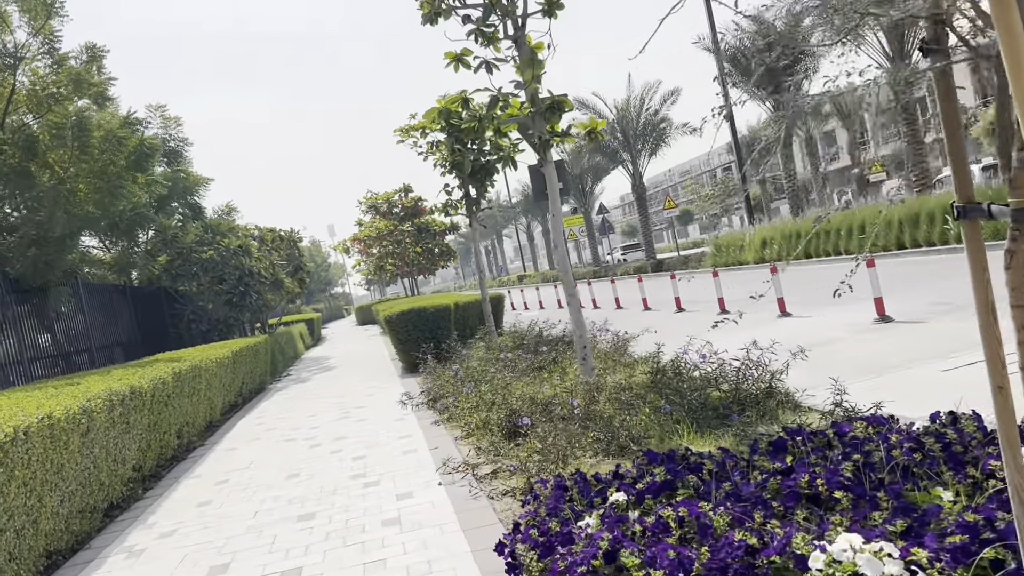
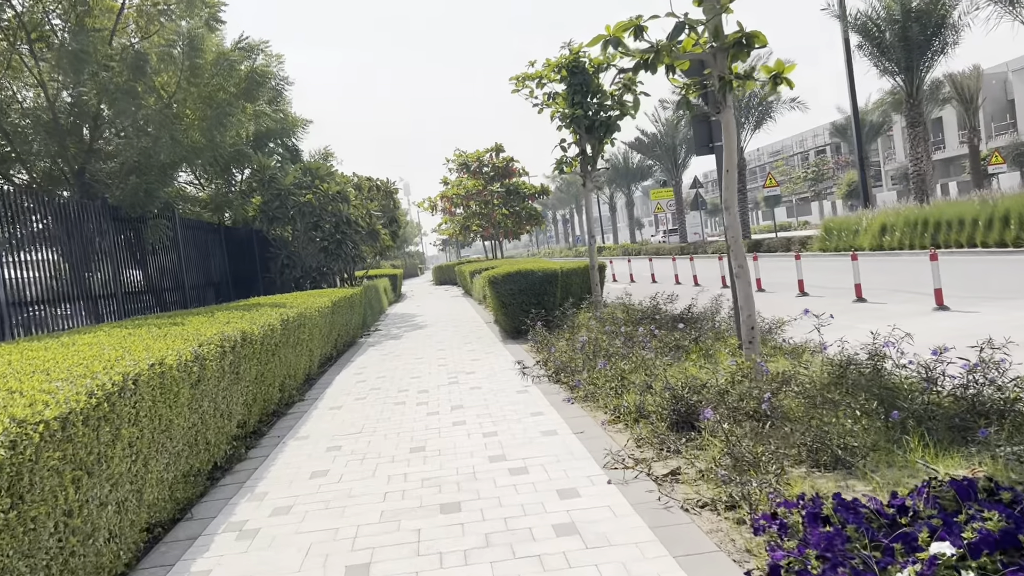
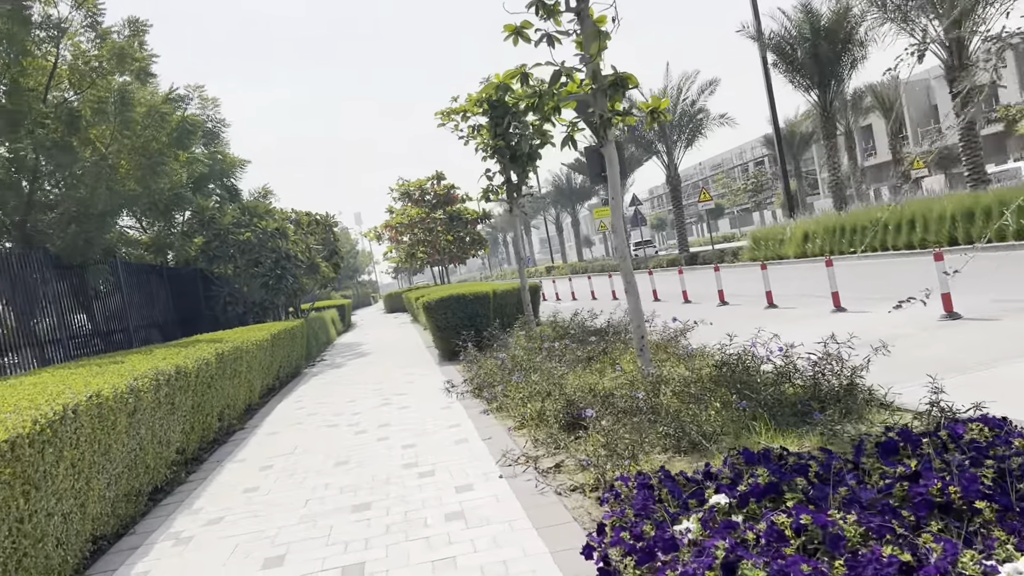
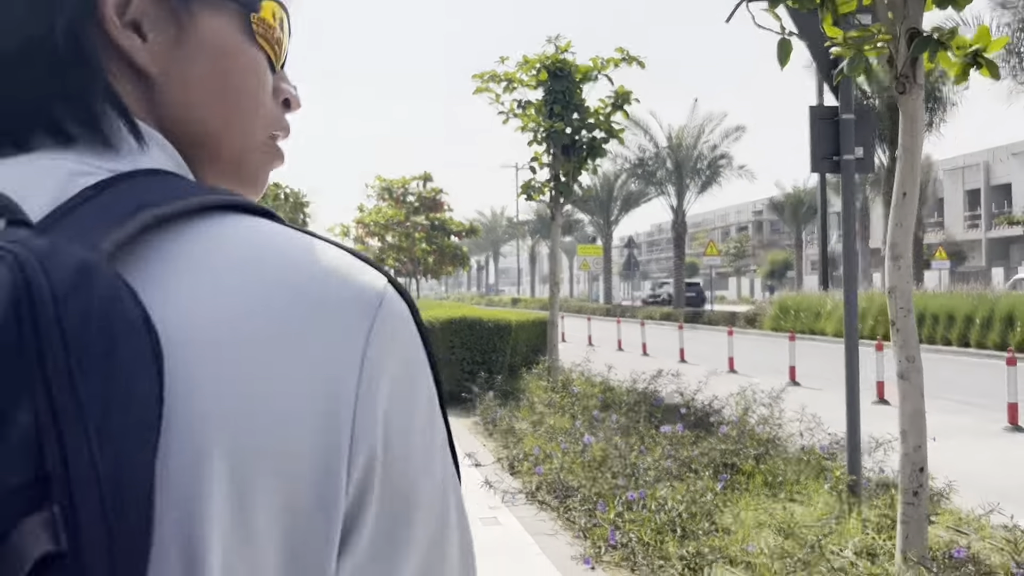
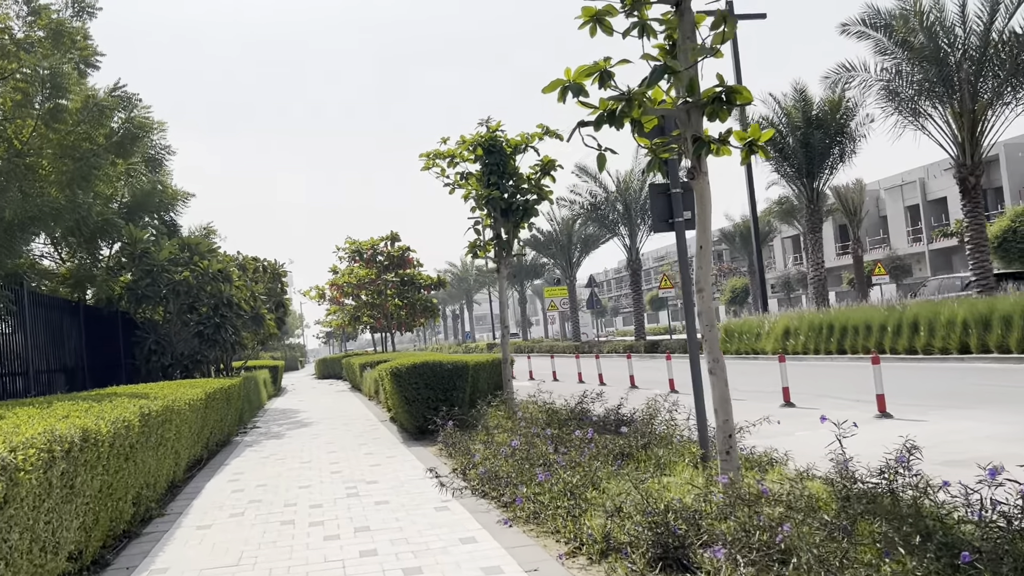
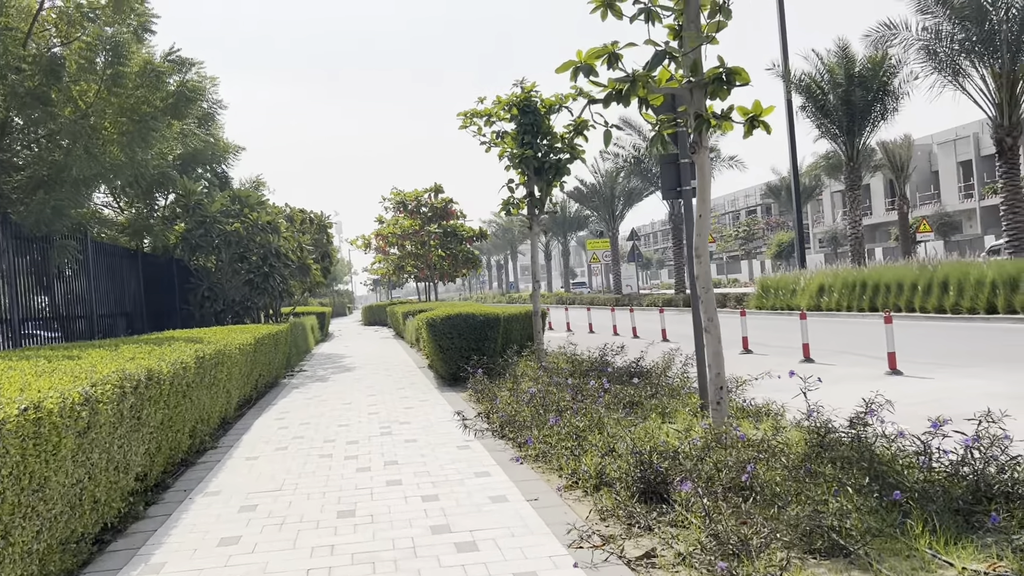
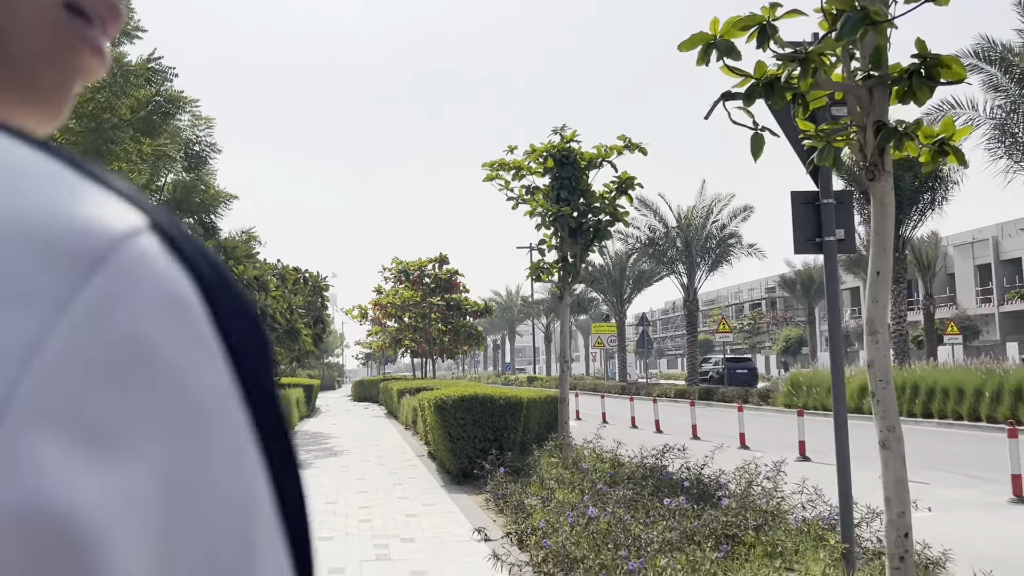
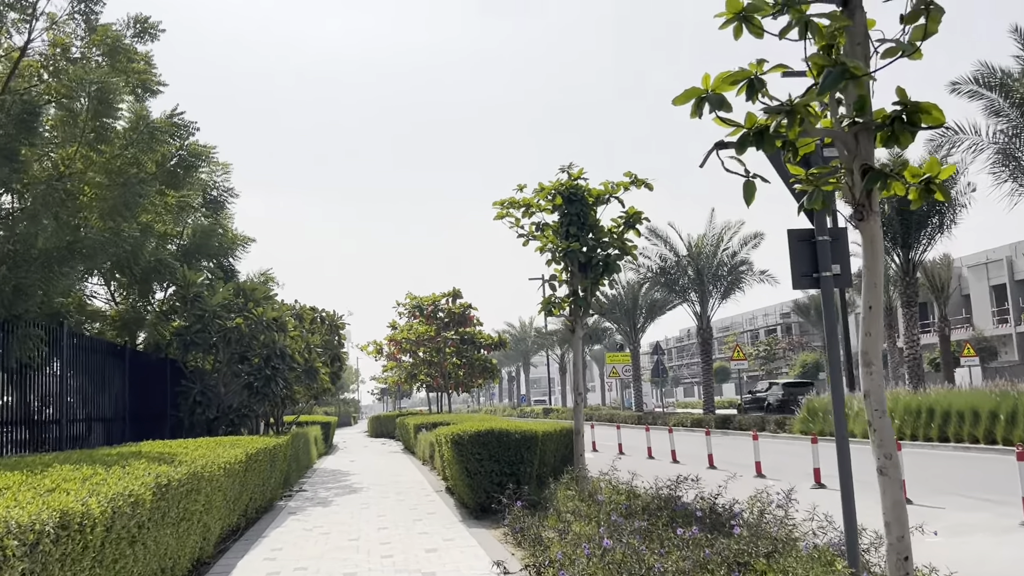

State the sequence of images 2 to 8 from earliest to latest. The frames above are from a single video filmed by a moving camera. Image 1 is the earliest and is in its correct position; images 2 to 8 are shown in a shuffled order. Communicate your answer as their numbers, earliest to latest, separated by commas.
3, 2, 6, 5, 8, 7, 4
